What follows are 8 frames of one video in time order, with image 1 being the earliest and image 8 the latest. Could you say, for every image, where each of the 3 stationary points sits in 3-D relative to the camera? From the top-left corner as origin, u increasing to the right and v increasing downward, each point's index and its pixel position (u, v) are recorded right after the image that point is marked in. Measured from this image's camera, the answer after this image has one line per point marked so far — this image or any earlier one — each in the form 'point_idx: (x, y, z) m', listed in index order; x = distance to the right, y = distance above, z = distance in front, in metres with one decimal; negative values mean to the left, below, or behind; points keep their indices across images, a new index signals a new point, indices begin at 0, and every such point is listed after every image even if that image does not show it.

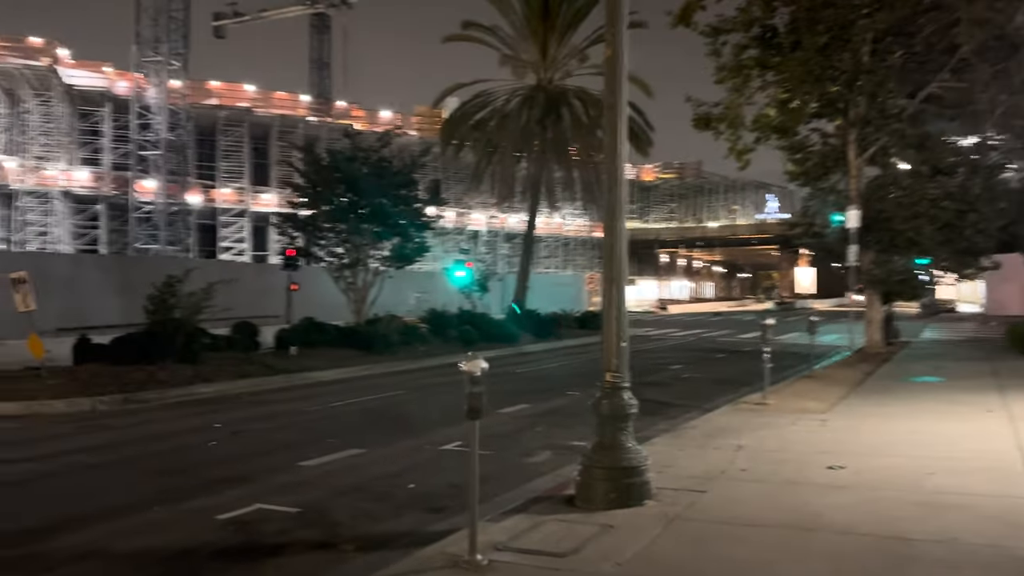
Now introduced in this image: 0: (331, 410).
0: (-3.0, -2.0, +14.7) m
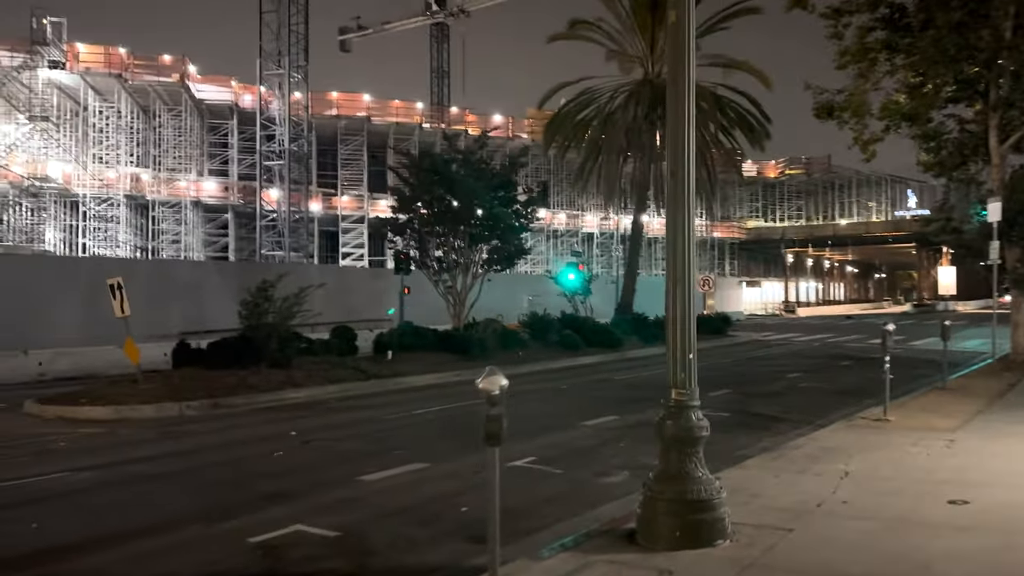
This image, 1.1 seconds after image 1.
0: (-1.6, -2.1, +14.1) m
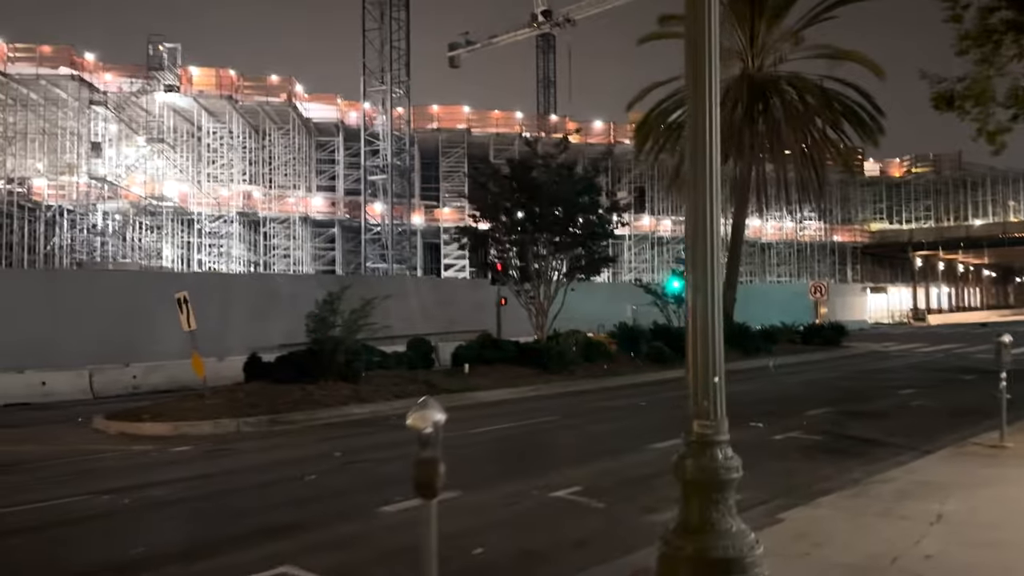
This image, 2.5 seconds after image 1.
0: (-0.7, -2.3, +13.2) m
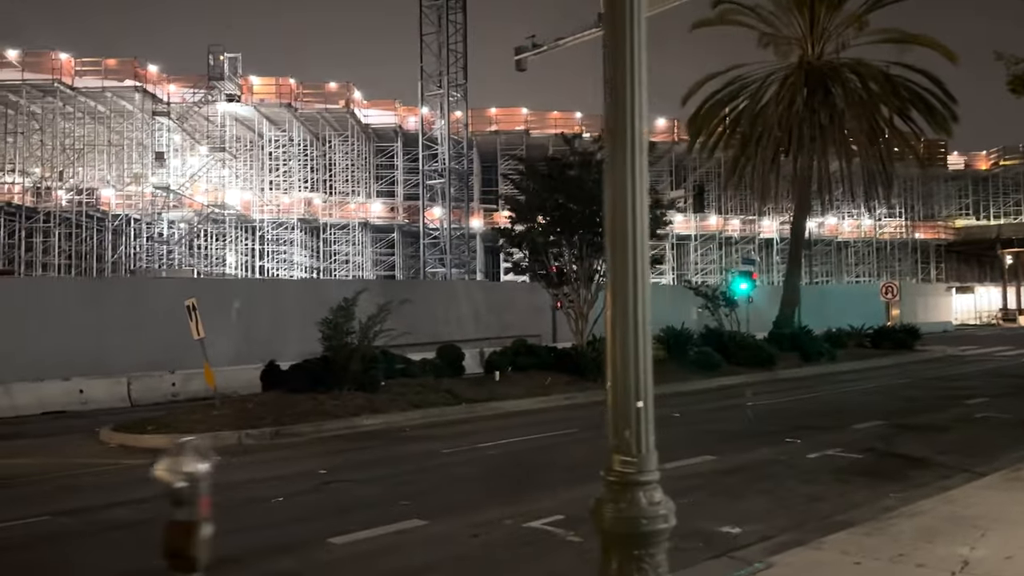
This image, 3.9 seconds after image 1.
0: (-0.6, -2.3, +12.3) m
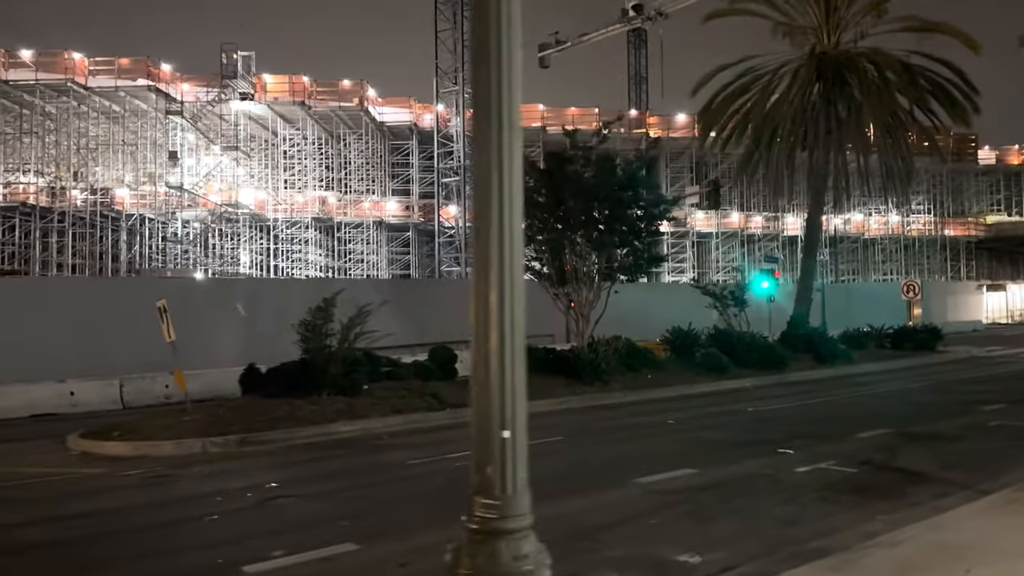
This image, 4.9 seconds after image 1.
0: (-1.0, -2.3, +11.5) m
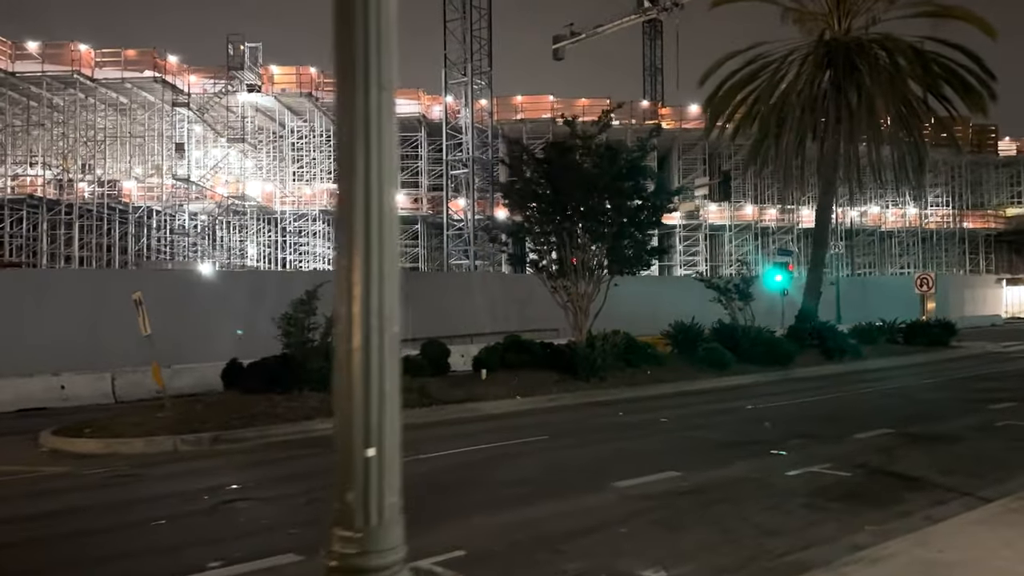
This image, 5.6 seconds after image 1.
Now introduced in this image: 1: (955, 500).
0: (-1.3, -2.2, +11.0) m
1: (+4.3, -2.1, +8.6) m
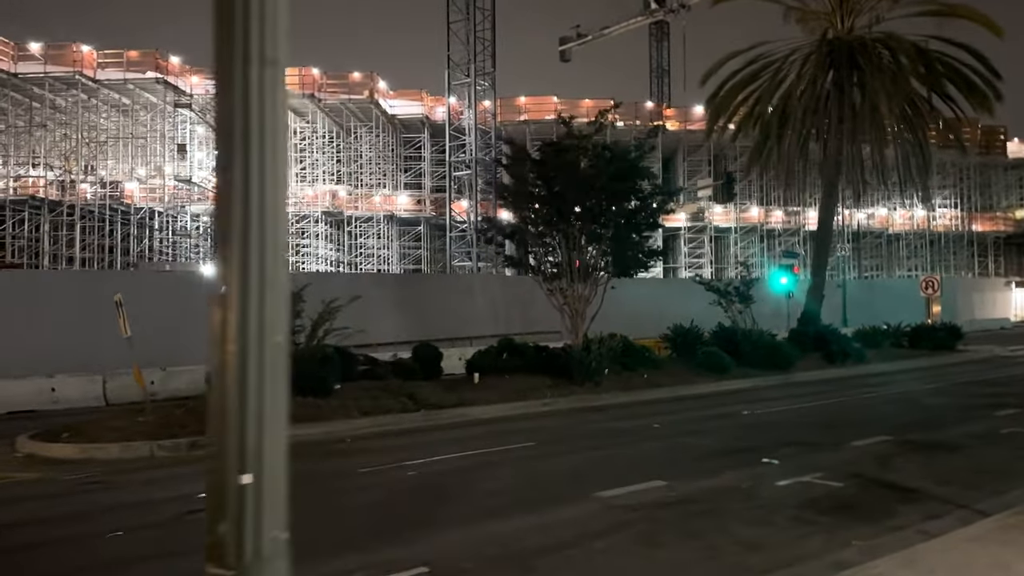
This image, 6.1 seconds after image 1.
0: (-1.5, -2.2, +10.7) m
1: (+4.1, -2.1, +8.2) m
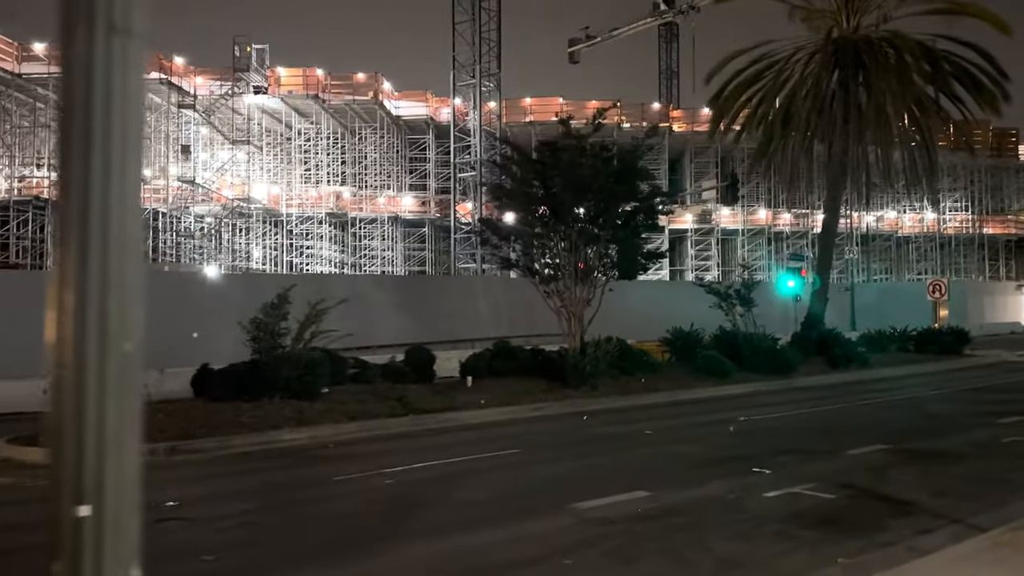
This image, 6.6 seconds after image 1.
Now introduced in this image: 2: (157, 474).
0: (-1.7, -2.3, +10.3) m
1: (+3.8, -2.1, +7.8) m
2: (-4.5, -2.4, +11.3) m
